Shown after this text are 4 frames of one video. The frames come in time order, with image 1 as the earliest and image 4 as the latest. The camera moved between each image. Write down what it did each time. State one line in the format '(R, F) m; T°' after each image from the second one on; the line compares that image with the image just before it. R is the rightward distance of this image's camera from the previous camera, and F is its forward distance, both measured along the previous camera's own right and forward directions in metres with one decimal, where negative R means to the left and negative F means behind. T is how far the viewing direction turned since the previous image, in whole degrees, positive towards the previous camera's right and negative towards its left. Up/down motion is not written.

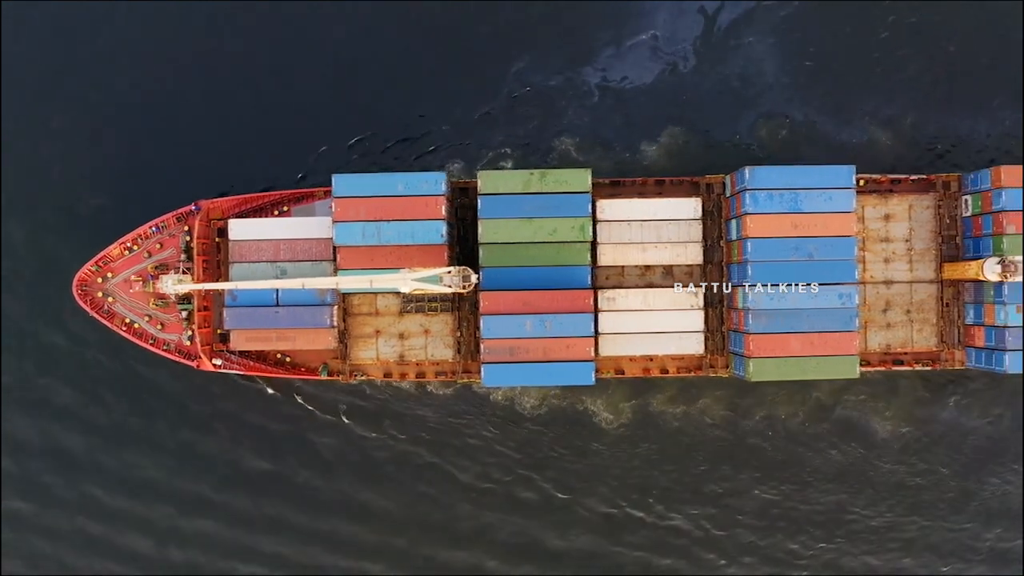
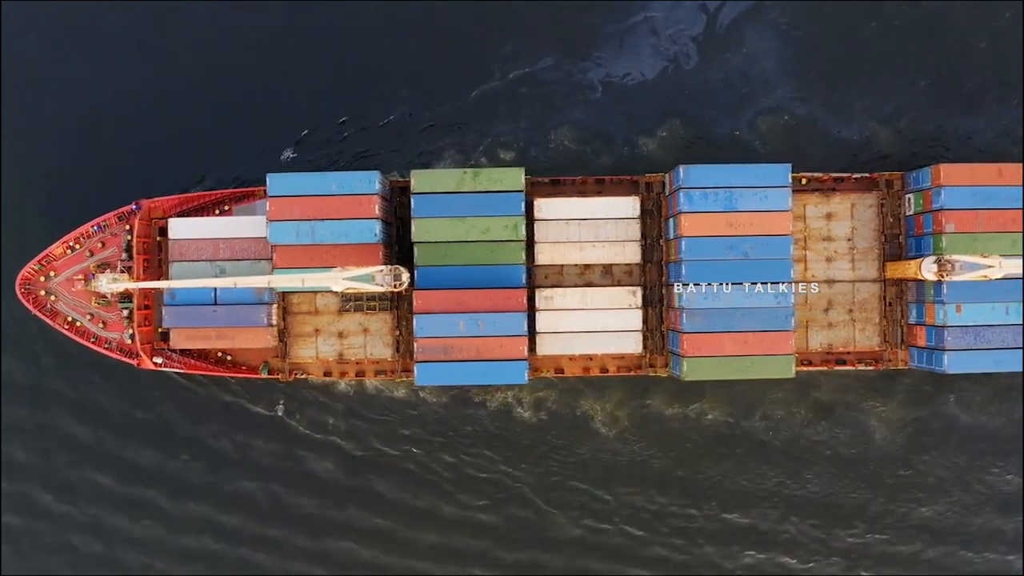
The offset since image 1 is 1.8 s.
(+3.7, 0.0) m; -1°
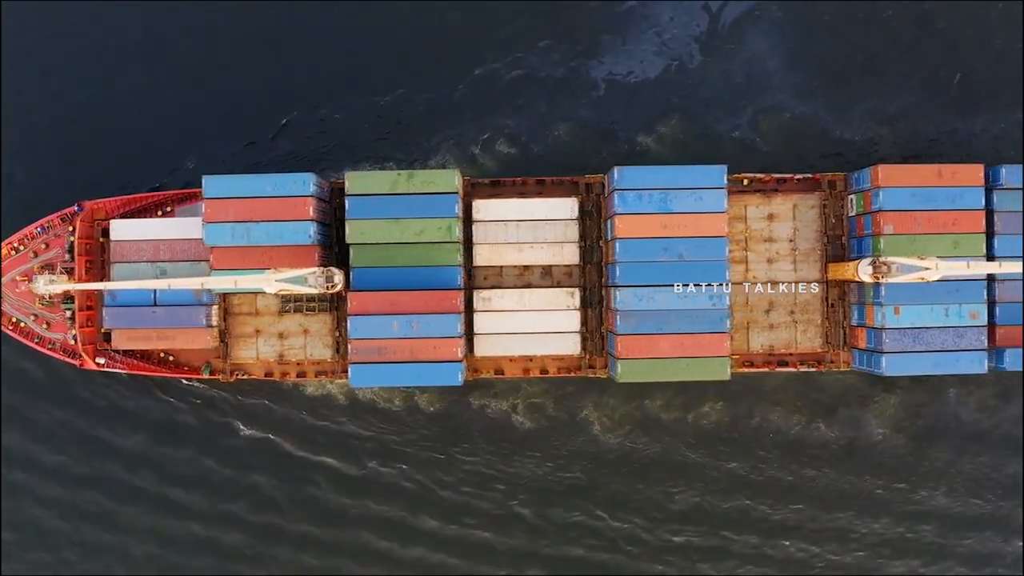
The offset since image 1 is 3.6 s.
(+3.6, 0.0) m; -1°
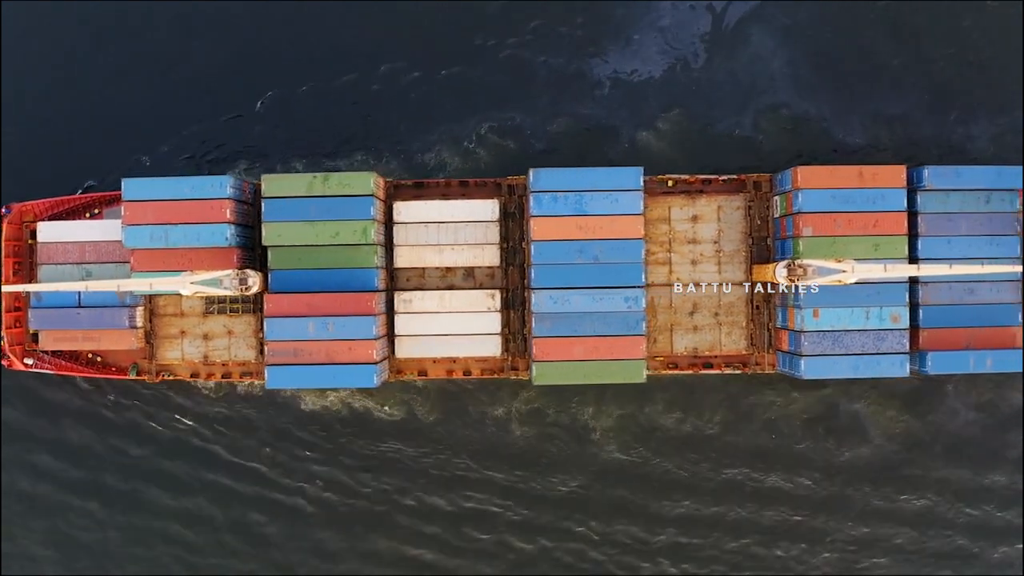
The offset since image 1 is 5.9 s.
(+4.6, 0.0) m; -1°
